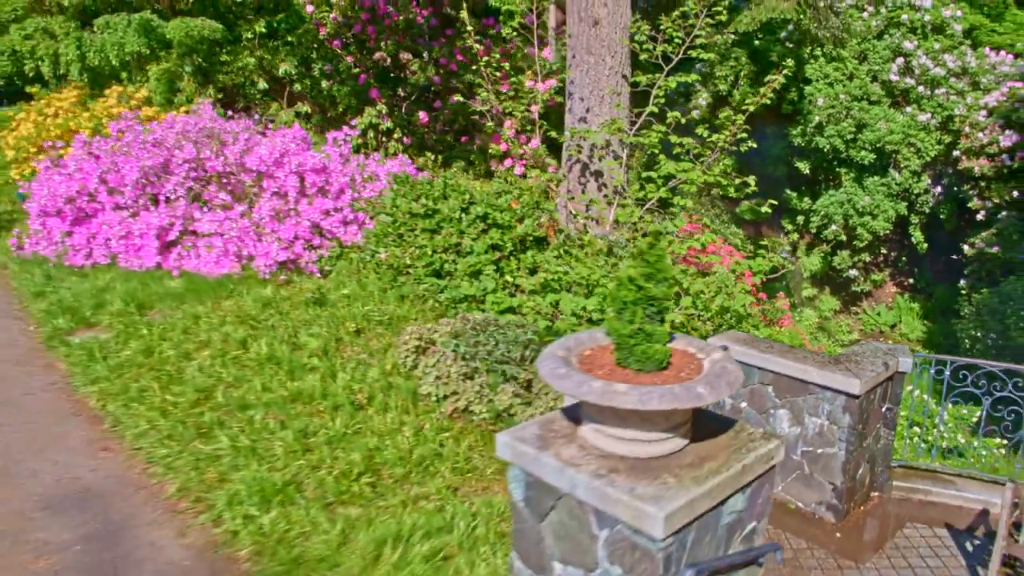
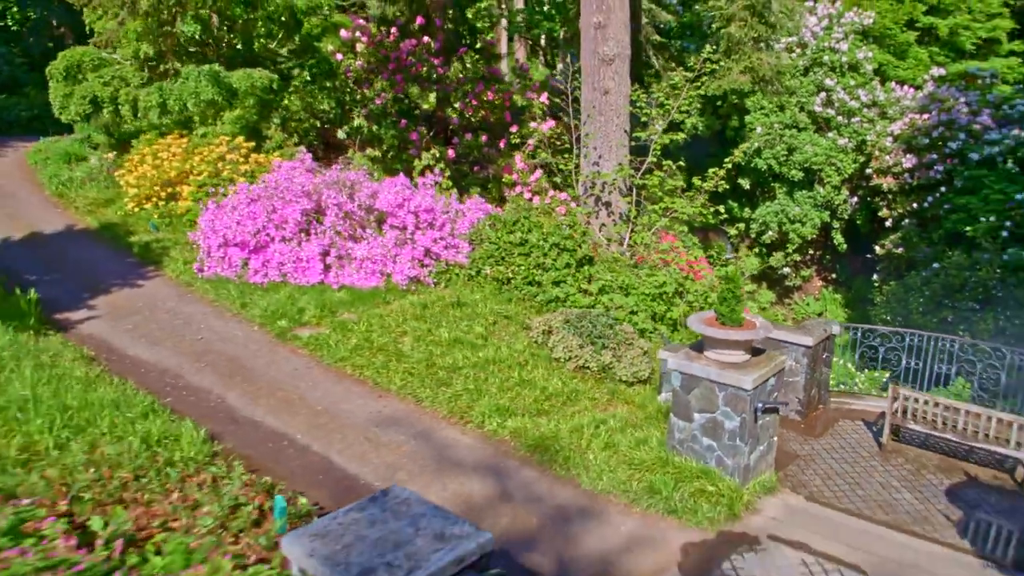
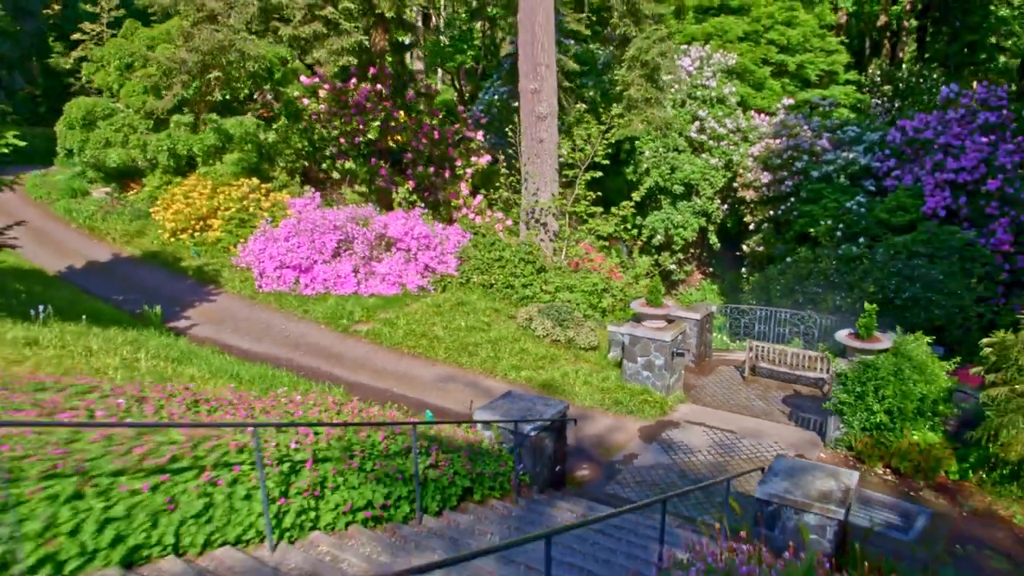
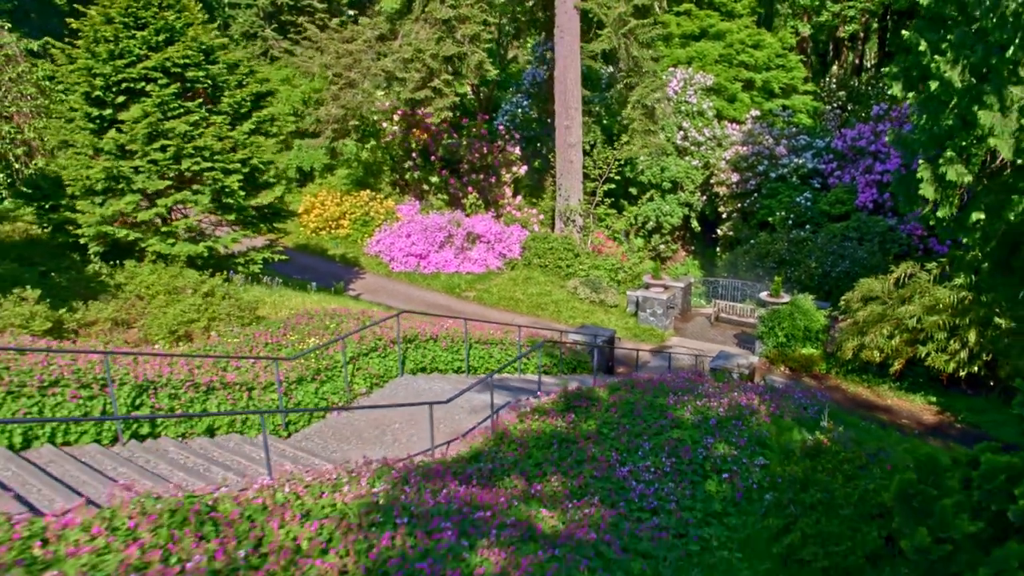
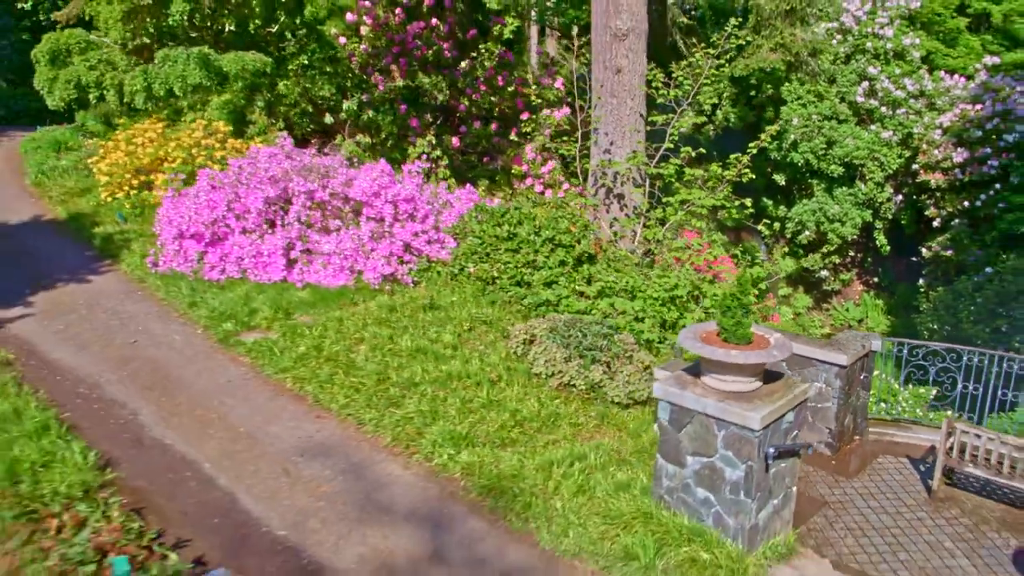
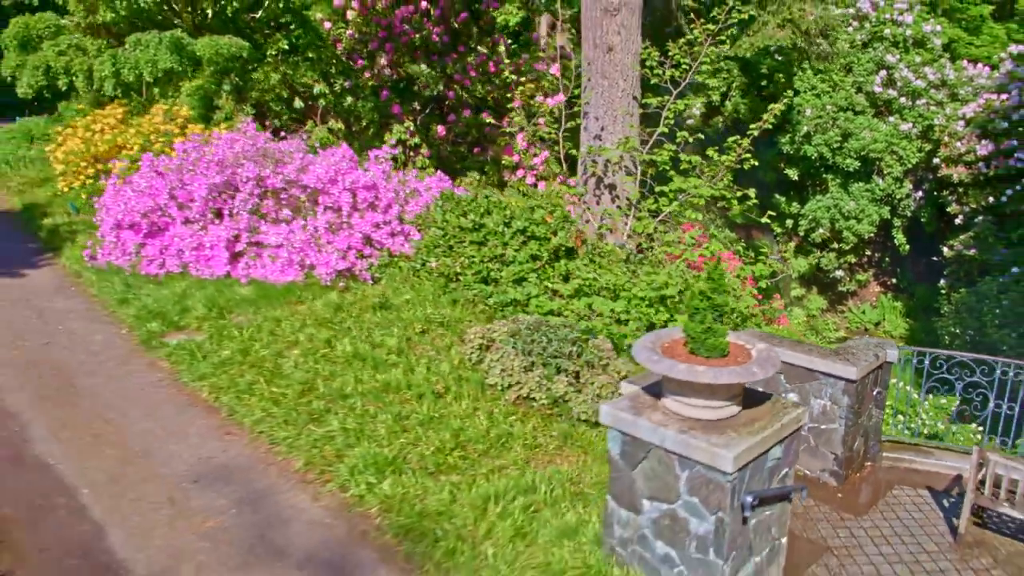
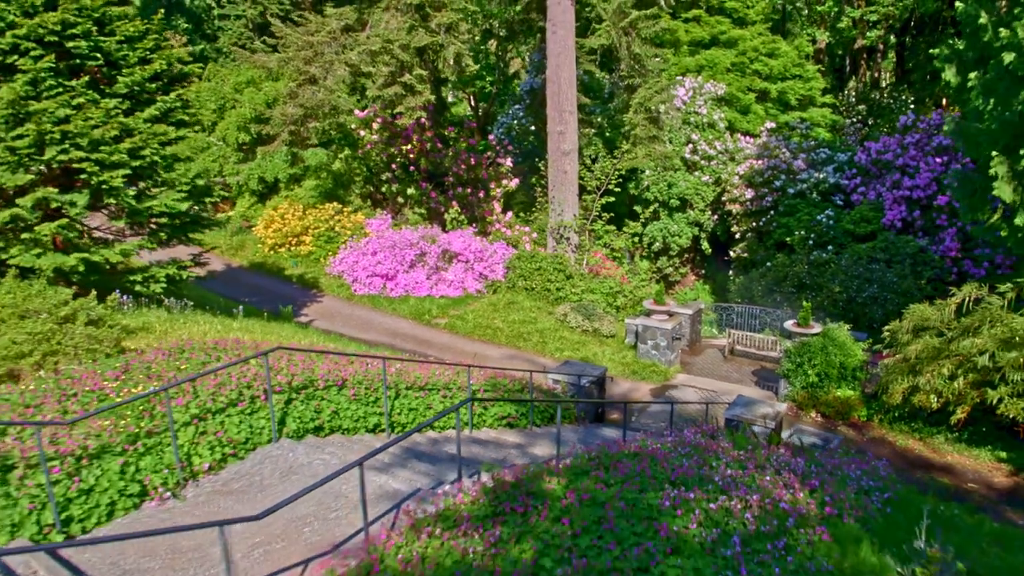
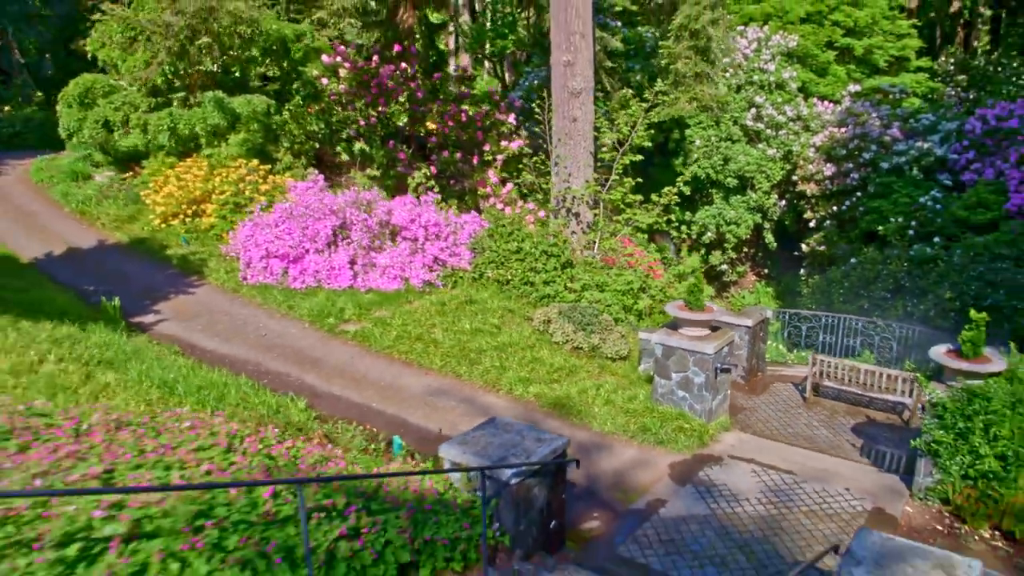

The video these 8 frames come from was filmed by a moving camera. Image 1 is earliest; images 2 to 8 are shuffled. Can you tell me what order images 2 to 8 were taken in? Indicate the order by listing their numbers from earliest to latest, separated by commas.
6, 5, 2, 8, 3, 7, 4
